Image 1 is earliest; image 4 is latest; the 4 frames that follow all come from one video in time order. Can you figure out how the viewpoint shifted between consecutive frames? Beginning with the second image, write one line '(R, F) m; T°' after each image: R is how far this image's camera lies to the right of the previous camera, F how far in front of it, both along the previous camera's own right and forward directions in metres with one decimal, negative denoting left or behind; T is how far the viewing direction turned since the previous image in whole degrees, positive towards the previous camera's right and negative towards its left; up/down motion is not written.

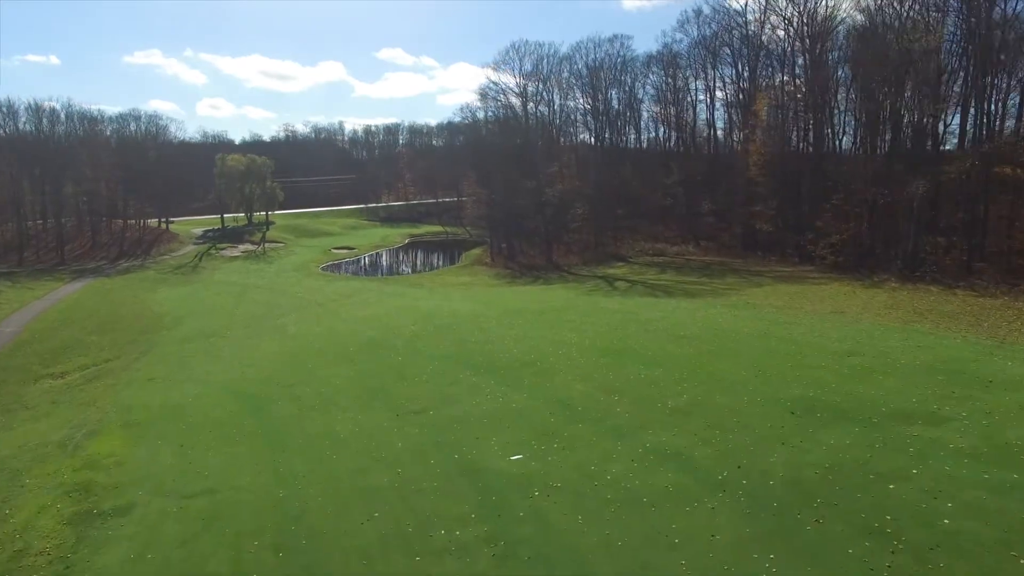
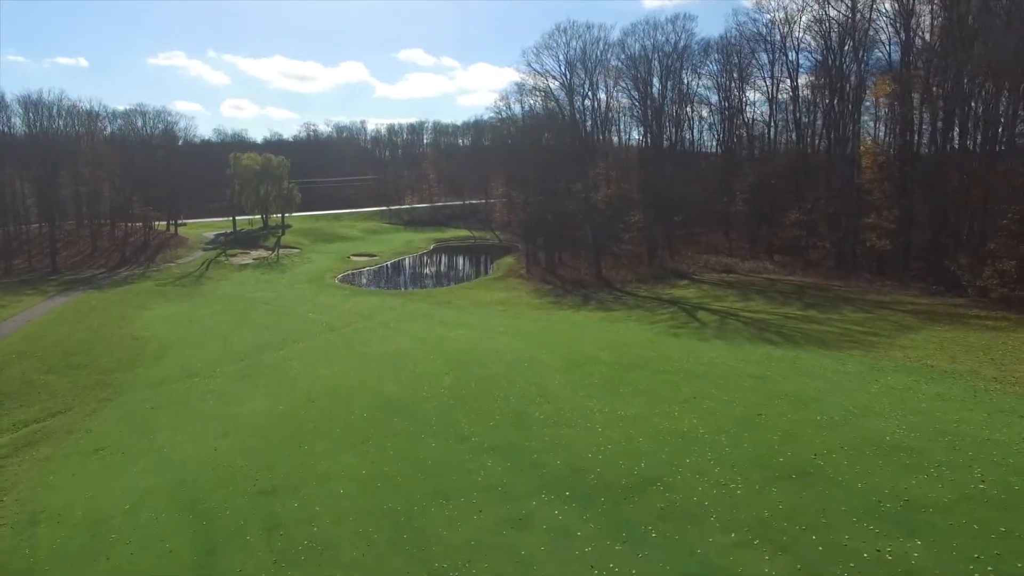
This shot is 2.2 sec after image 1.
(-1.6, +7.6) m; -2°
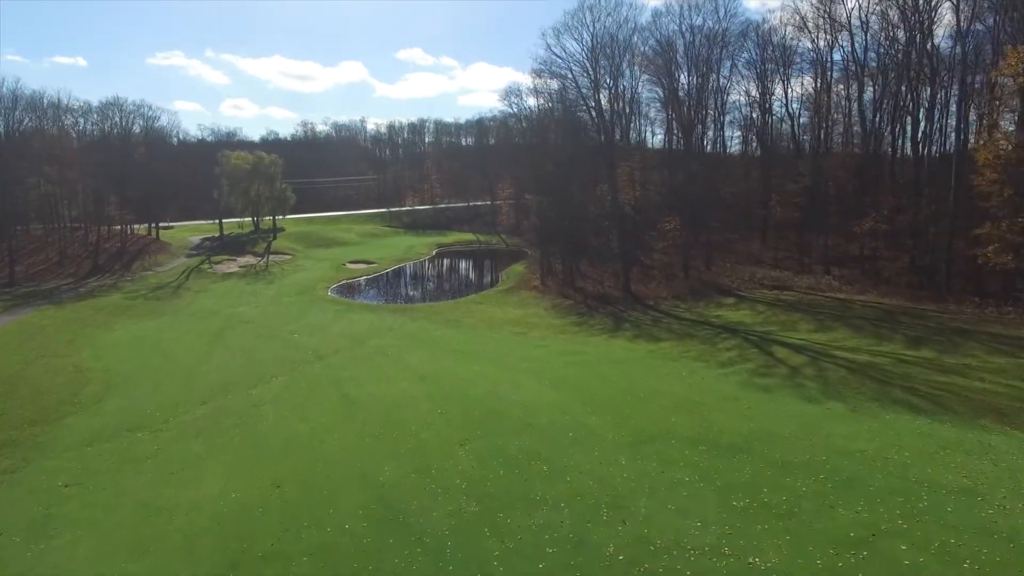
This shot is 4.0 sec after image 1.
(-1.0, +6.6) m; 0°
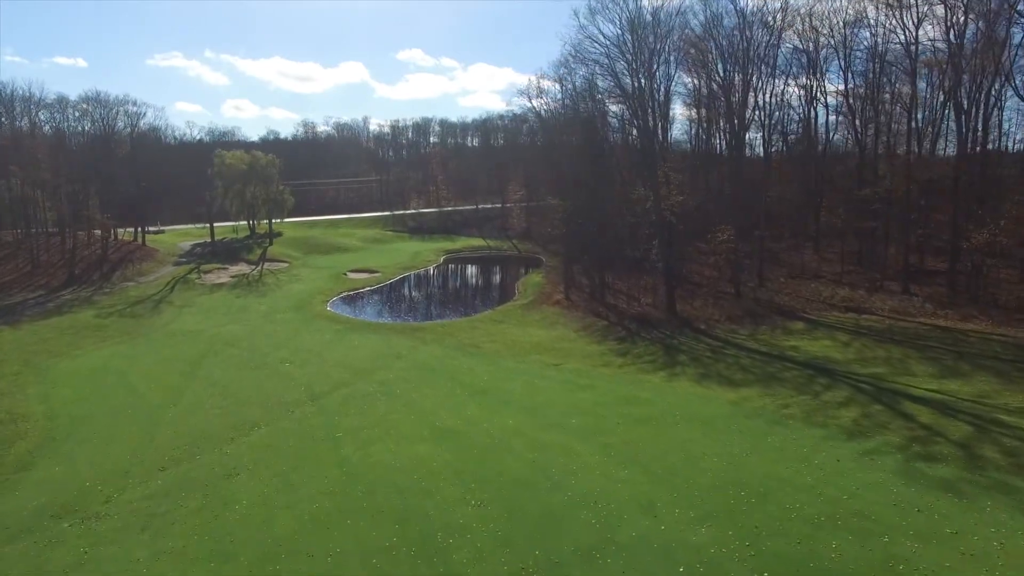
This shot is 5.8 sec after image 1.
(-1.4, +6.1) m; 0°
